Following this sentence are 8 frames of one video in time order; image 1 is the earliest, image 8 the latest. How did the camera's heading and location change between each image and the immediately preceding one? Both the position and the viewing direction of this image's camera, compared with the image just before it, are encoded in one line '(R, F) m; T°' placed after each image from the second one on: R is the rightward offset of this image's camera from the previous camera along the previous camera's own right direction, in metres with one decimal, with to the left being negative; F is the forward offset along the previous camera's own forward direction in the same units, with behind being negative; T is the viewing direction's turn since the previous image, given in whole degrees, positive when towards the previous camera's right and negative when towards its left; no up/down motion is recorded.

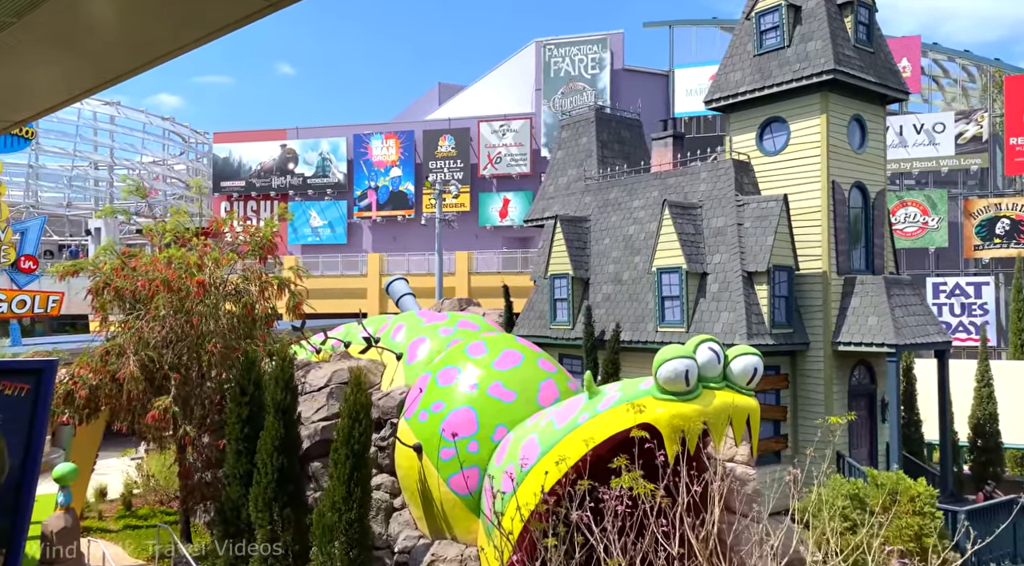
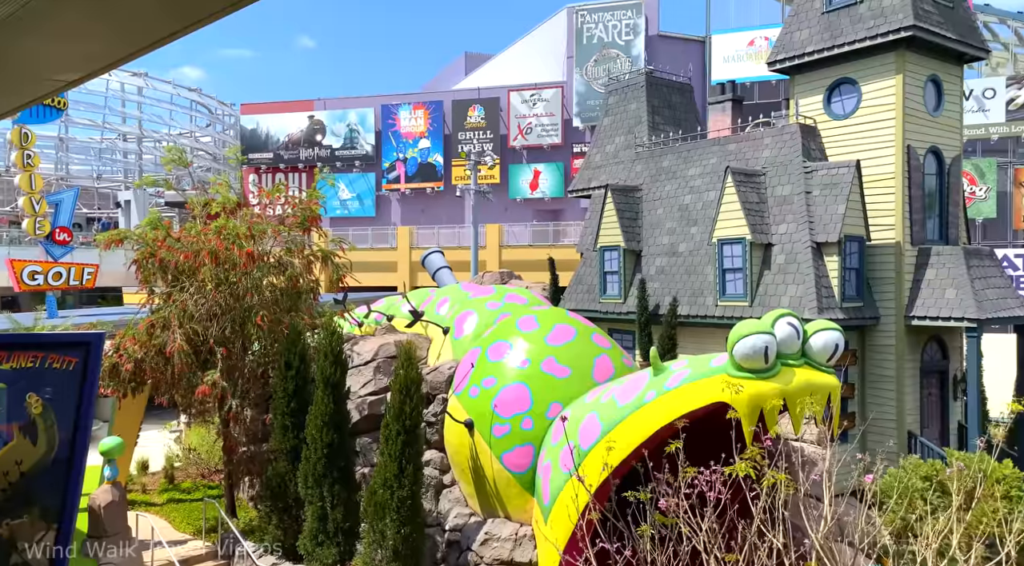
(-0.3, +0.3) m; -2°
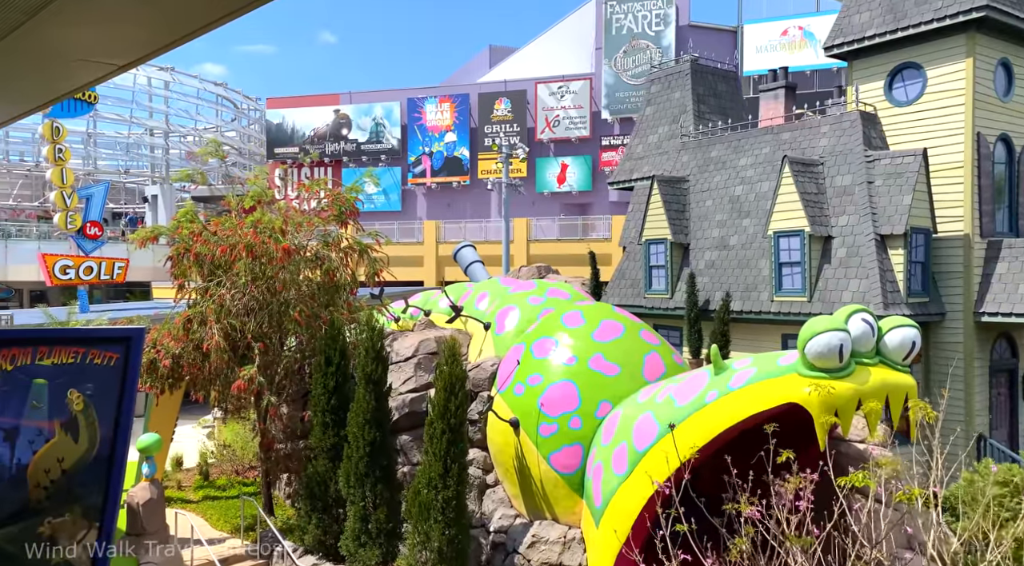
(-0.3, +0.3) m; -1°
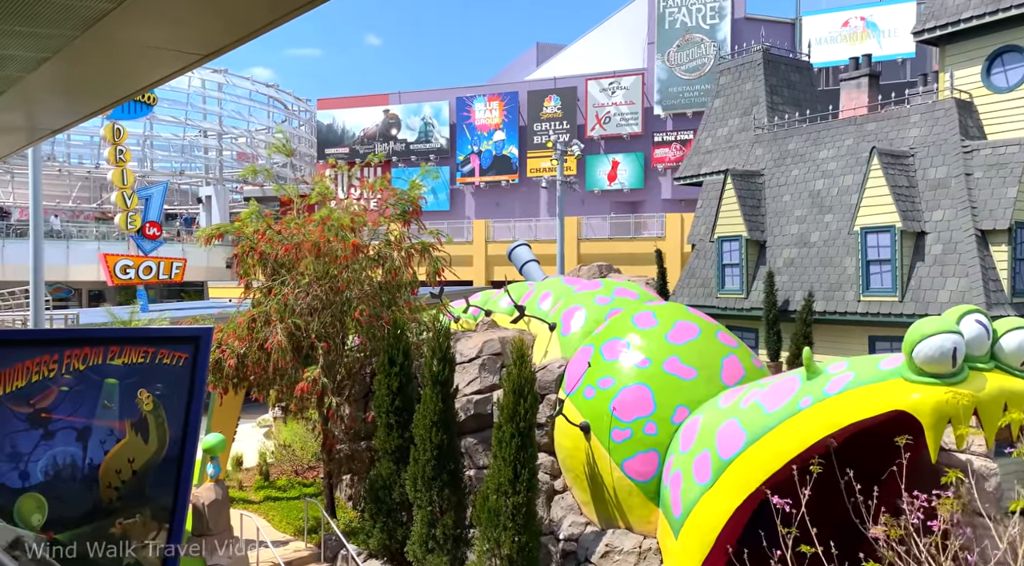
(-0.3, +0.3) m; -3°
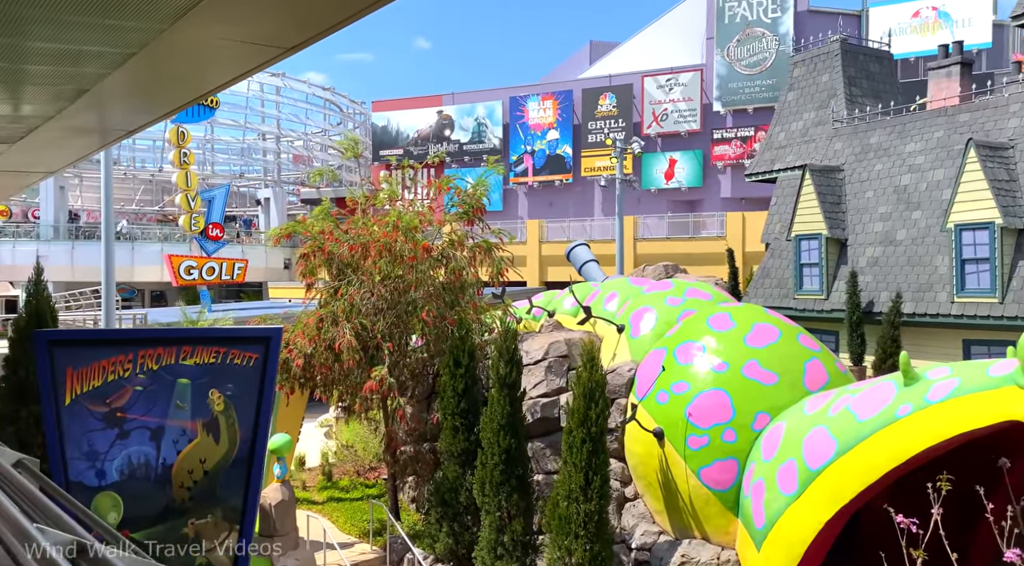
(-0.2, +0.3) m; -3°
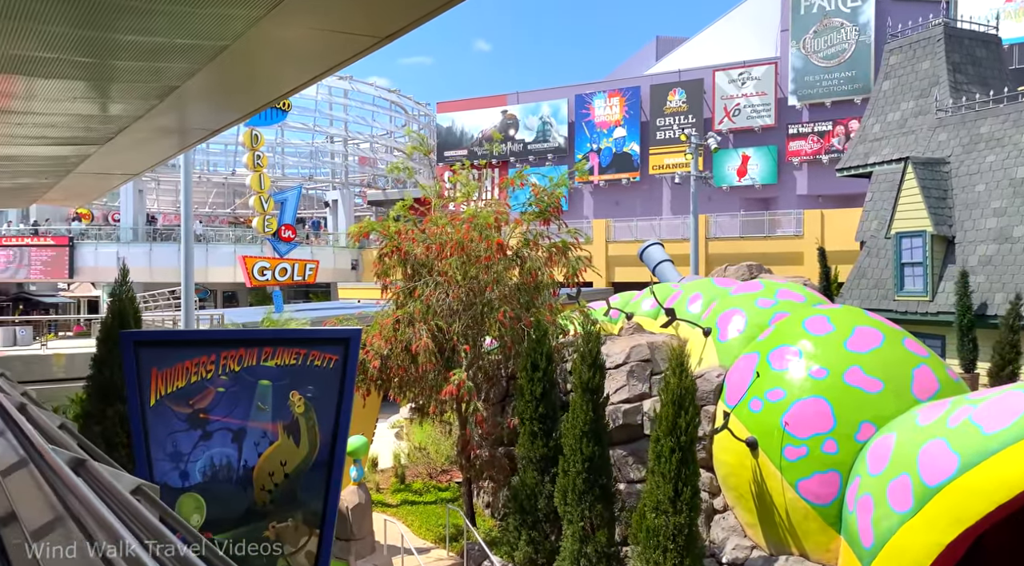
(-0.2, +0.4) m; -4°
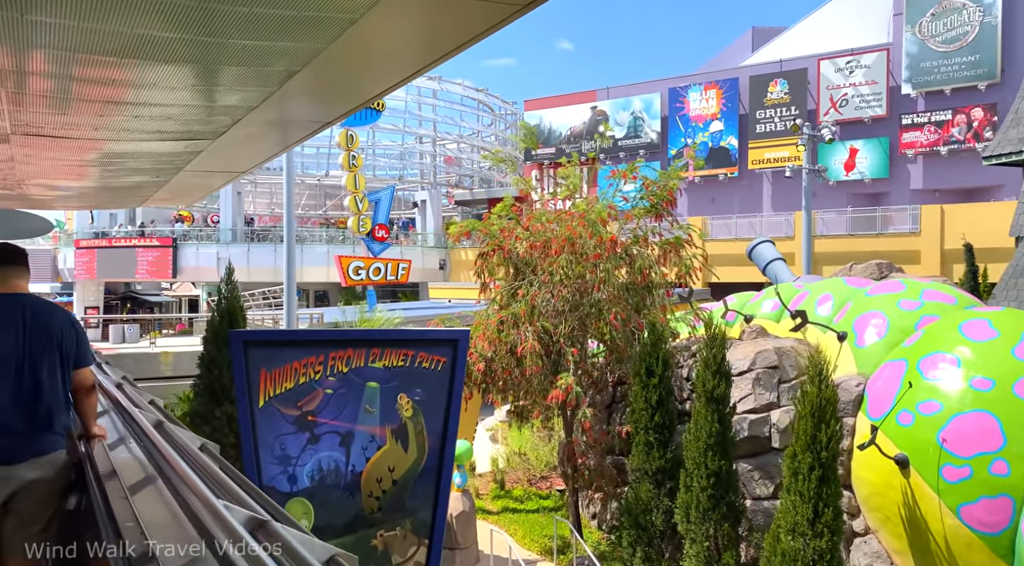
(-0.3, +0.6) m; -6°
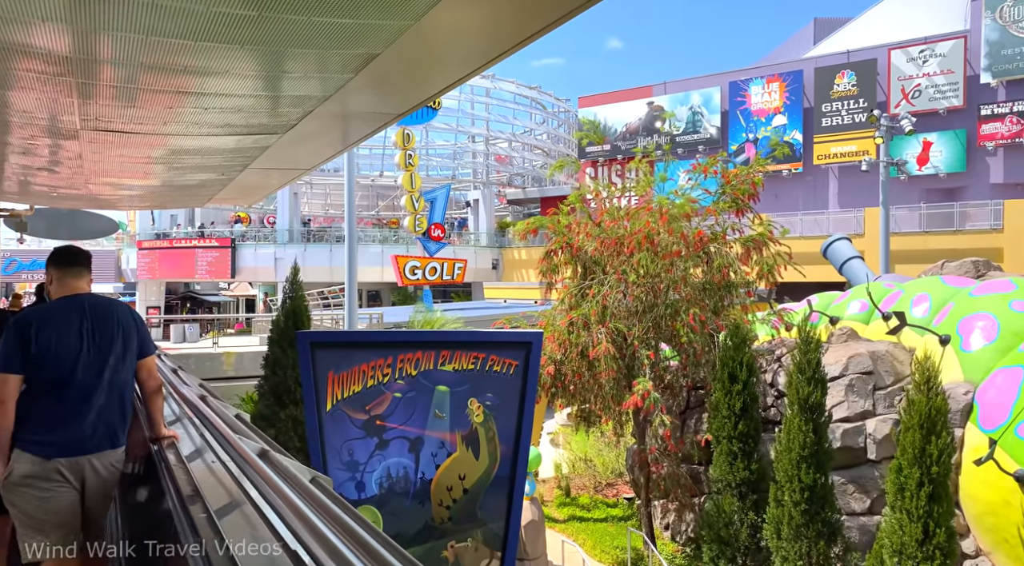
(-0.3, +0.5) m; -3°
